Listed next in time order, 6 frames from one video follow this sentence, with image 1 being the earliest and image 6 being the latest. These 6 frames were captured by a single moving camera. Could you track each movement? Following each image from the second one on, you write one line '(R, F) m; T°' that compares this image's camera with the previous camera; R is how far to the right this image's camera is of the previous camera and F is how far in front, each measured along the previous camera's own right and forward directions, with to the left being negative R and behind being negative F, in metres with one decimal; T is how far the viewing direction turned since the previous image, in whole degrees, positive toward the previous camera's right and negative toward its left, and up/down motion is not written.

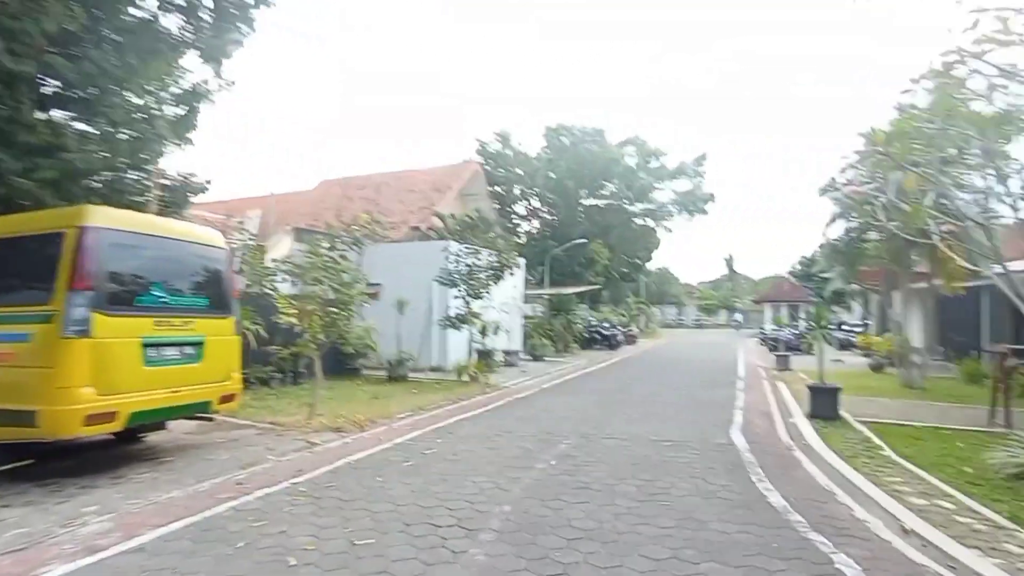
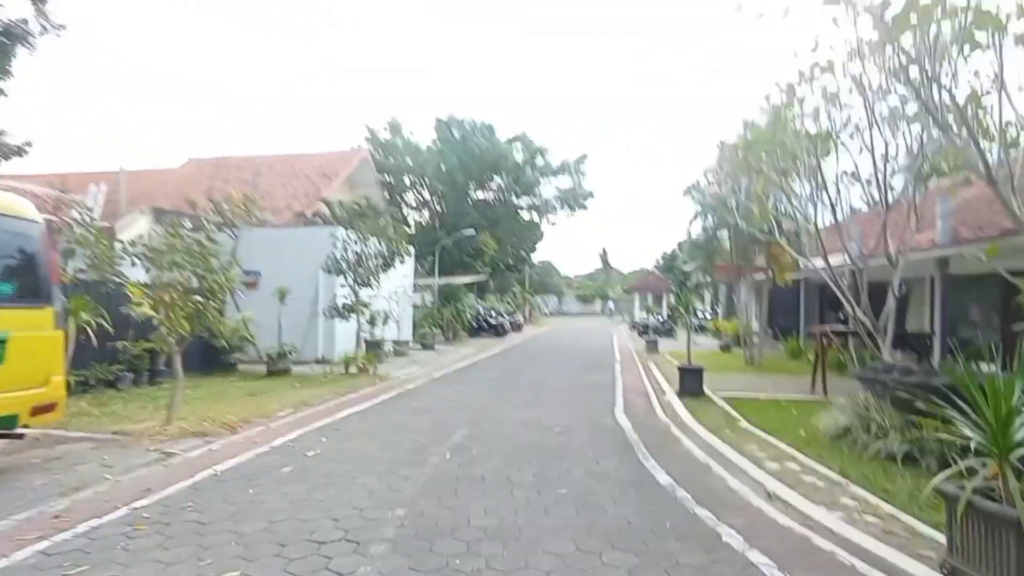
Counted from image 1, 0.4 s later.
(-0.4, -0.1) m; +13°
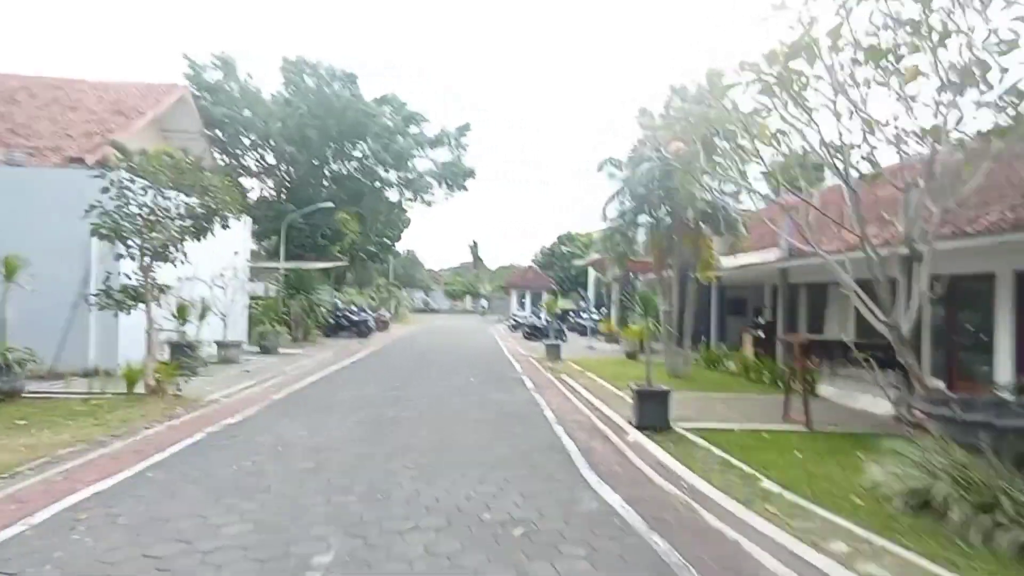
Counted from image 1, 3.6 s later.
(-0.6, +3.1) m; +16°
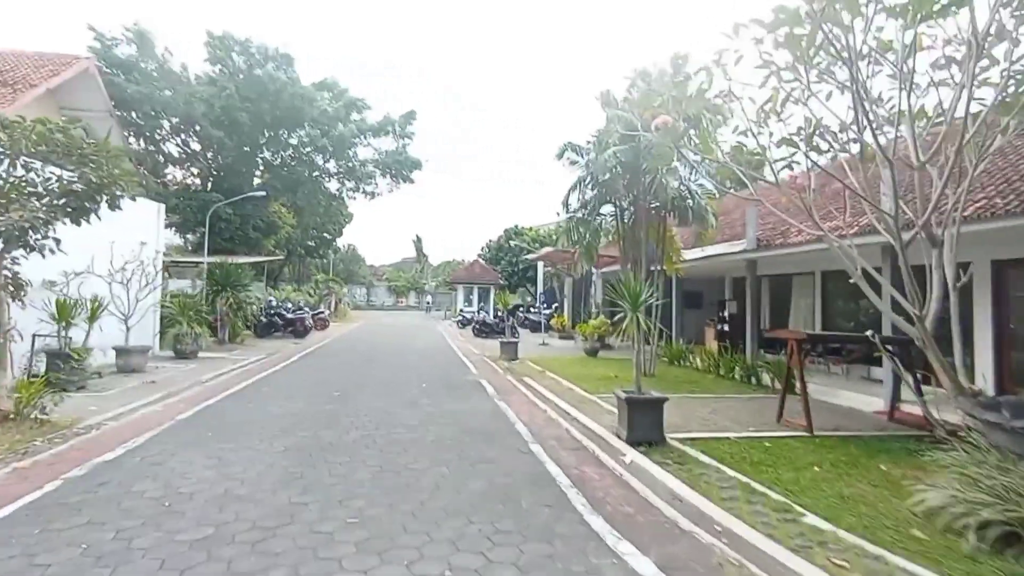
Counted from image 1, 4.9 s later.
(-0.3, +1.6) m; +6°
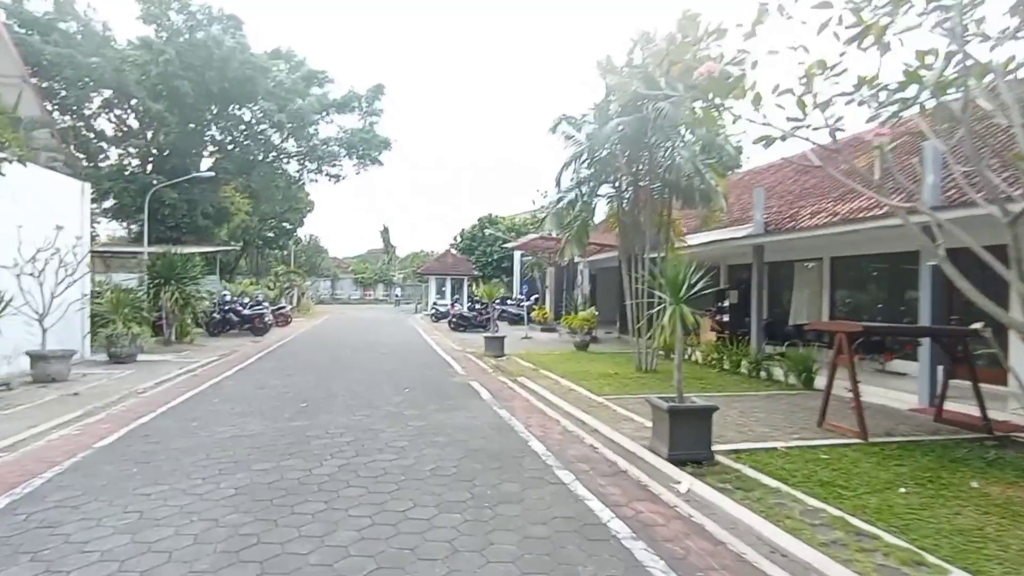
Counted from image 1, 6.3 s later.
(-0.5, +1.5) m; +4°
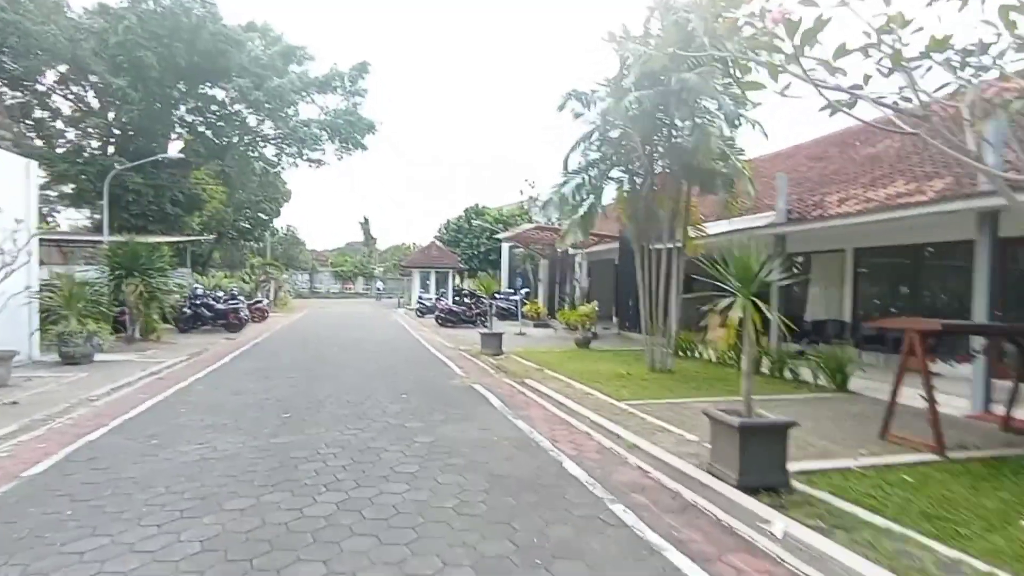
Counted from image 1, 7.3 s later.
(-0.5, +1.2) m; +2°
